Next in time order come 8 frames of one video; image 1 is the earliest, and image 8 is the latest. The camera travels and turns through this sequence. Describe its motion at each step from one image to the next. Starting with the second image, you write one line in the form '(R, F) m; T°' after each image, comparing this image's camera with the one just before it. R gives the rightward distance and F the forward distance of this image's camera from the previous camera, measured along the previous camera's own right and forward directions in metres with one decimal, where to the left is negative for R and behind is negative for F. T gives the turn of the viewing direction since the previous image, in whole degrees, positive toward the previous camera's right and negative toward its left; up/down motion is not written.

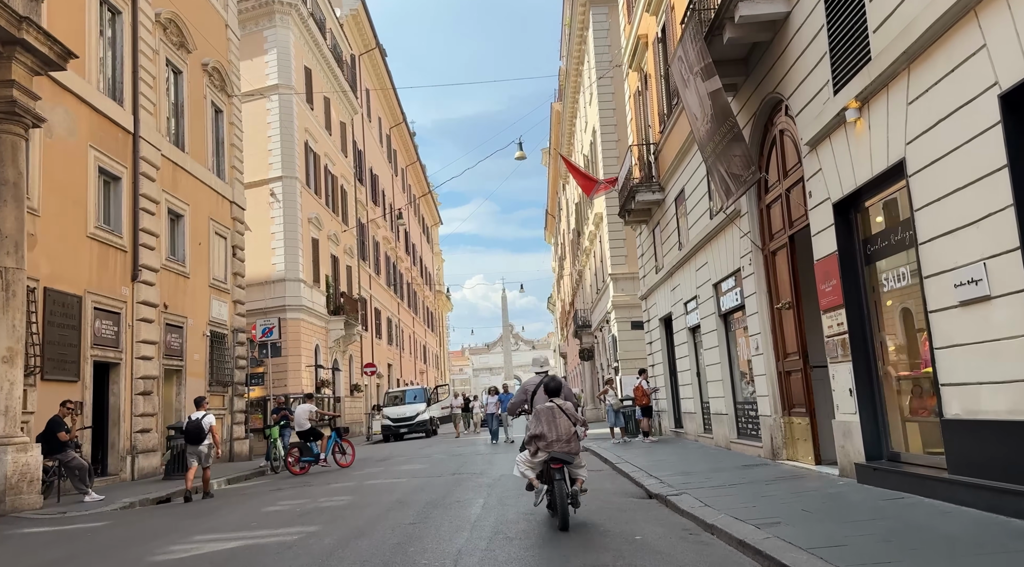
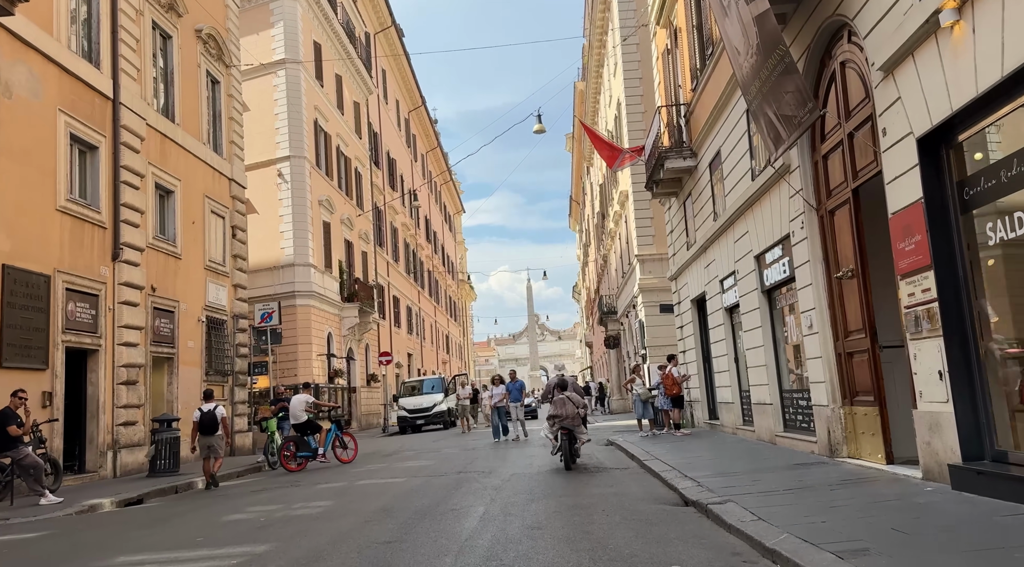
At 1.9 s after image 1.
(+0.2, +1.6) m; -2°
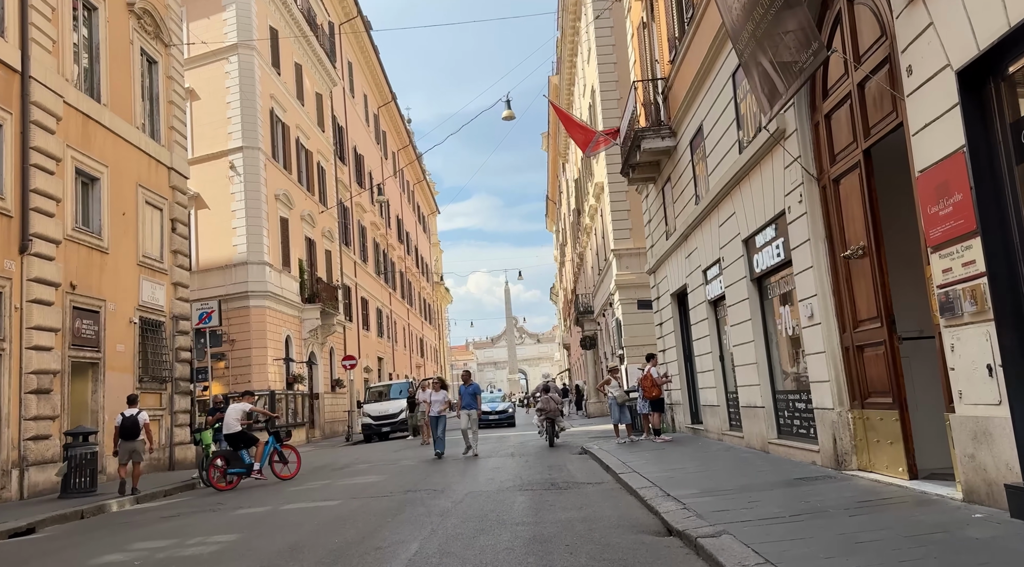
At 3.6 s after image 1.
(+0.3, +1.5) m; +2°
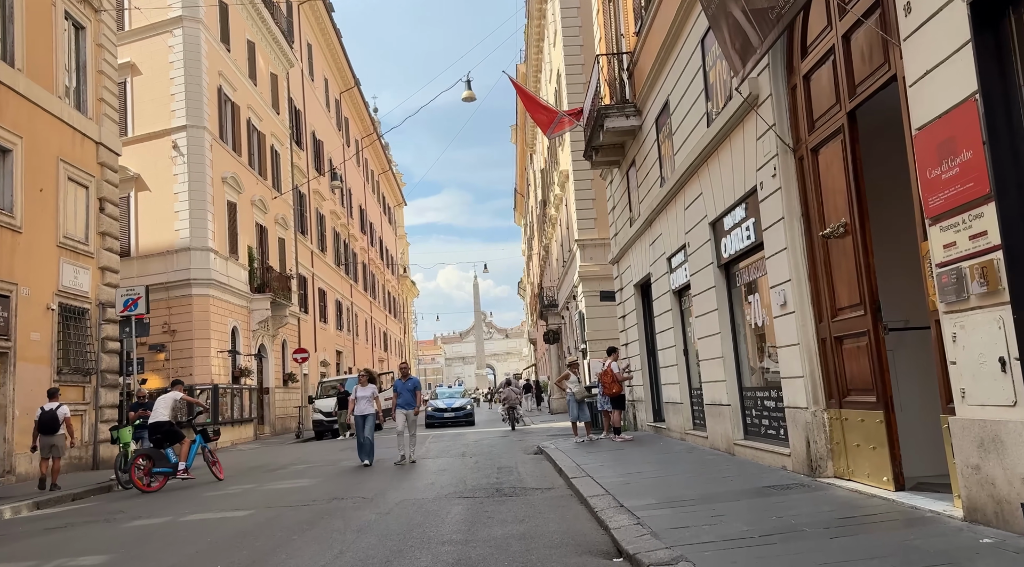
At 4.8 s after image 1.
(+0.3, +1.0) m; +2°
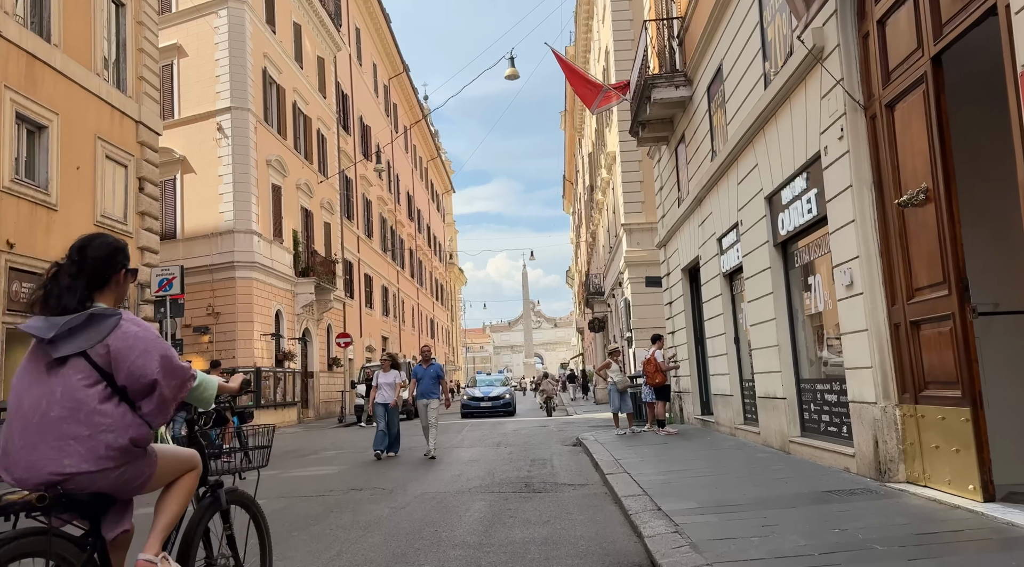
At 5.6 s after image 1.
(+0.2, +0.7) m; -4°
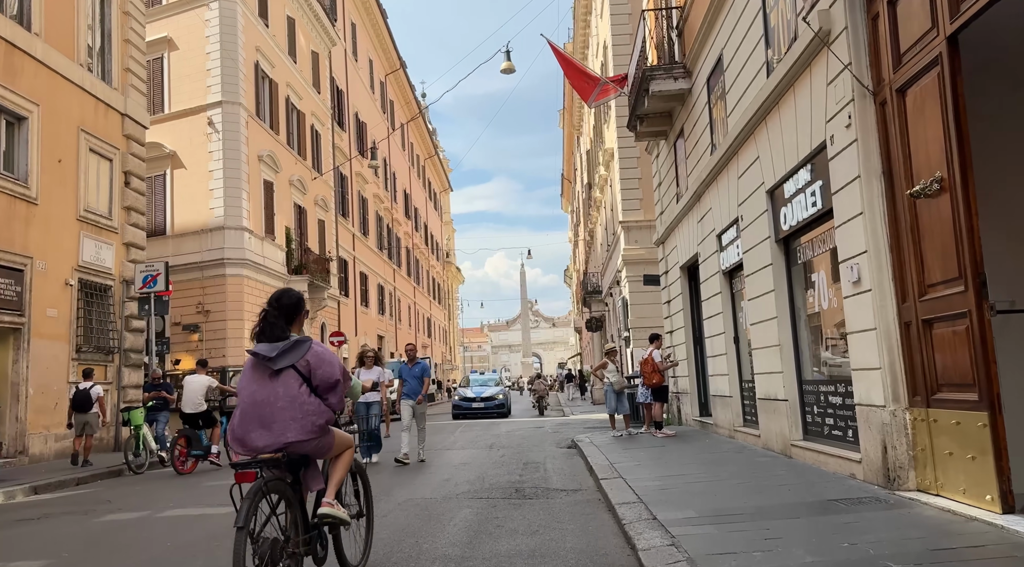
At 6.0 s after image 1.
(+0.1, +0.4) m; 0°
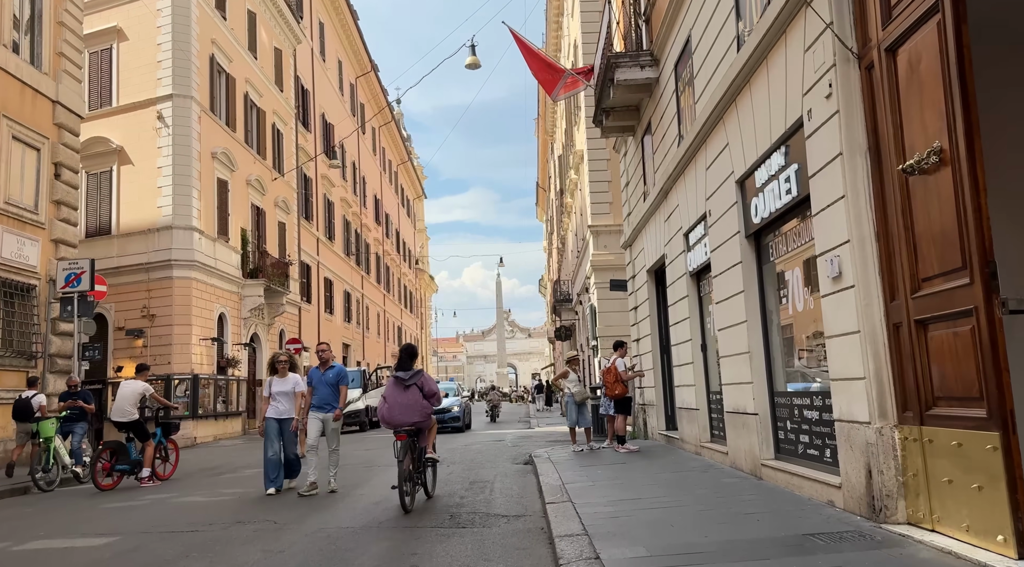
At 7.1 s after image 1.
(+0.4, +0.9) m; +2°
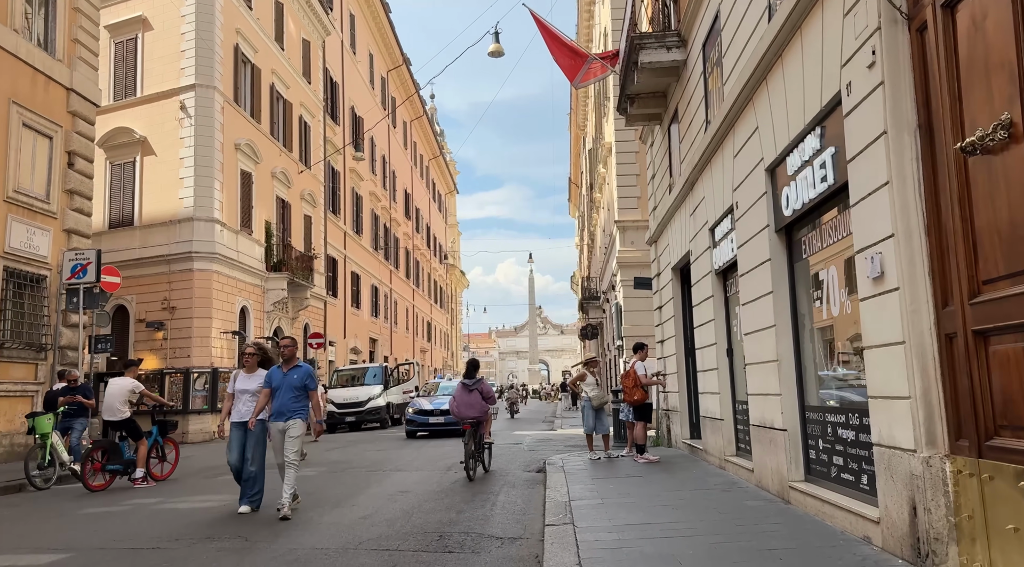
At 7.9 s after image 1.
(+0.3, +0.7) m; -3°
